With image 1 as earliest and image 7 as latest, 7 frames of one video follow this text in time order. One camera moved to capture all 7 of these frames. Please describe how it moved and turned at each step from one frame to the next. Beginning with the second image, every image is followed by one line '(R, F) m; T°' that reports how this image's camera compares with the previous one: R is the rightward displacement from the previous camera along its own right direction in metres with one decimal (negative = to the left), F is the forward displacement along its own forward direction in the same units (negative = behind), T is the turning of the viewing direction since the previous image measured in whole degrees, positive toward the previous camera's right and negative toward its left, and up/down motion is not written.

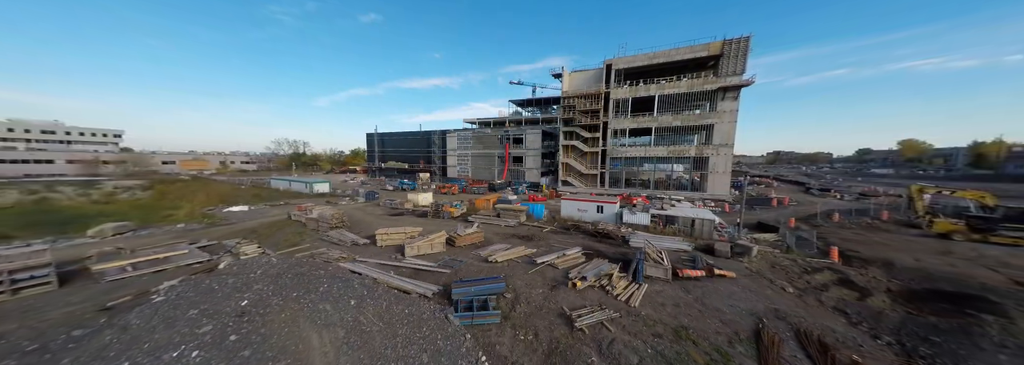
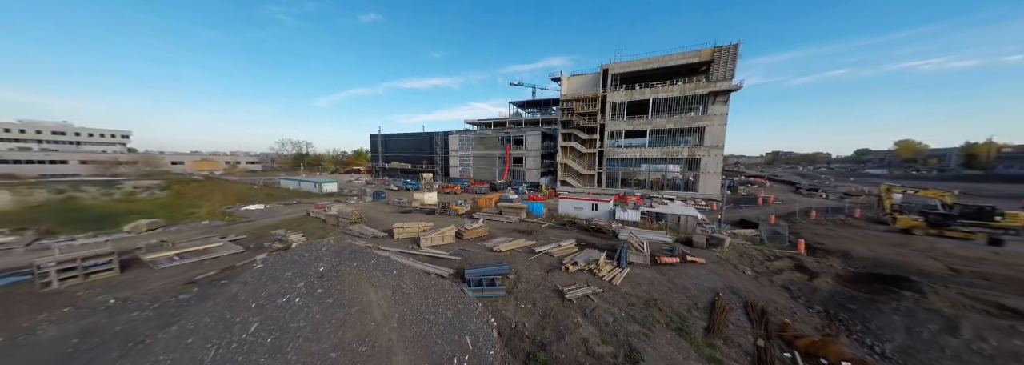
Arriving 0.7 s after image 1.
(-0.1, -1.4) m; 0°
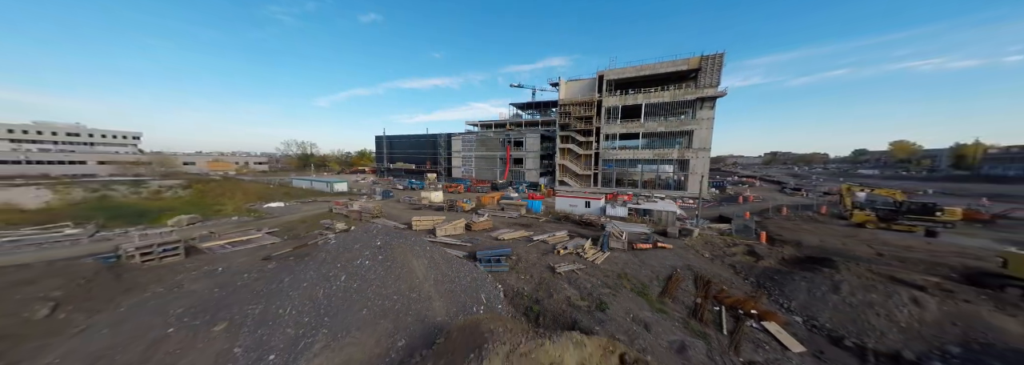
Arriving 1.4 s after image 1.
(-0.1, -2.1) m; 0°
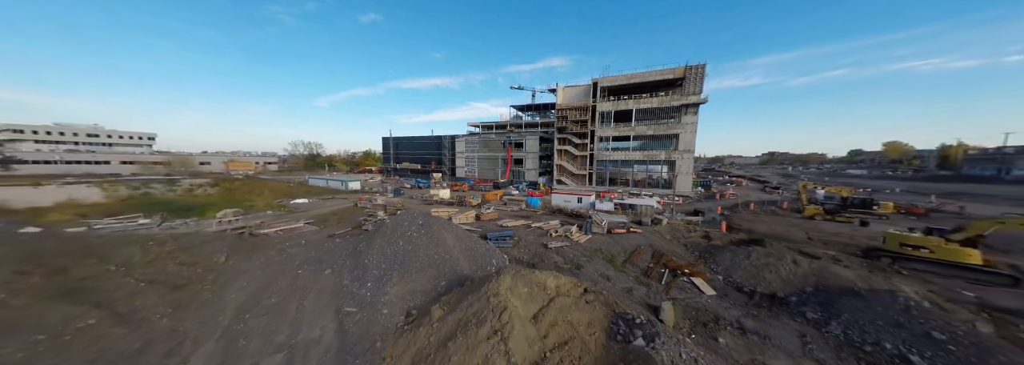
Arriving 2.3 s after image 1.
(-0.1, -3.1) m; 0°
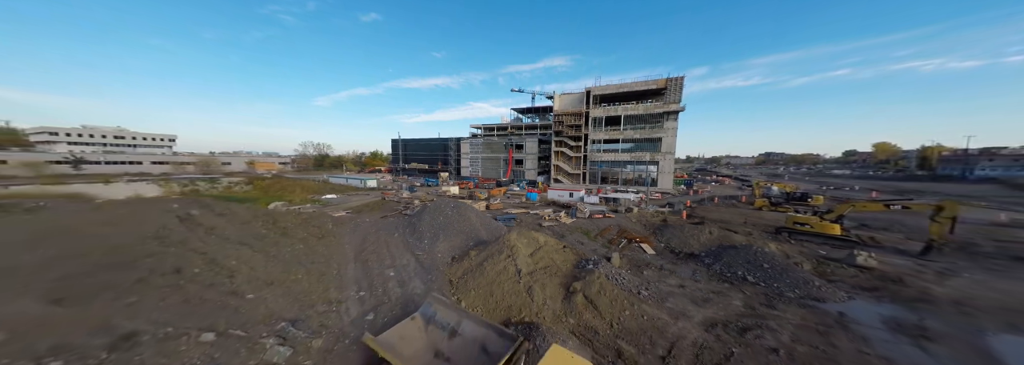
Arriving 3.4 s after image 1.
(-0.2, -4.6) m; 0°
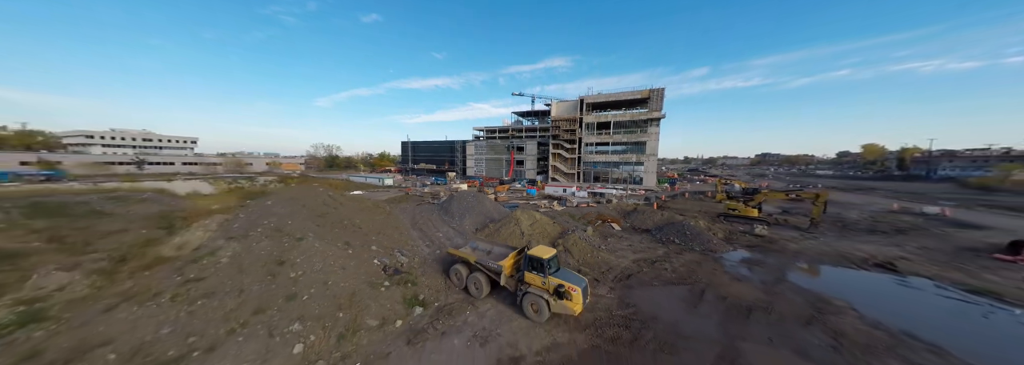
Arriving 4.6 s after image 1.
(-0.3, -5.3) m; 0°
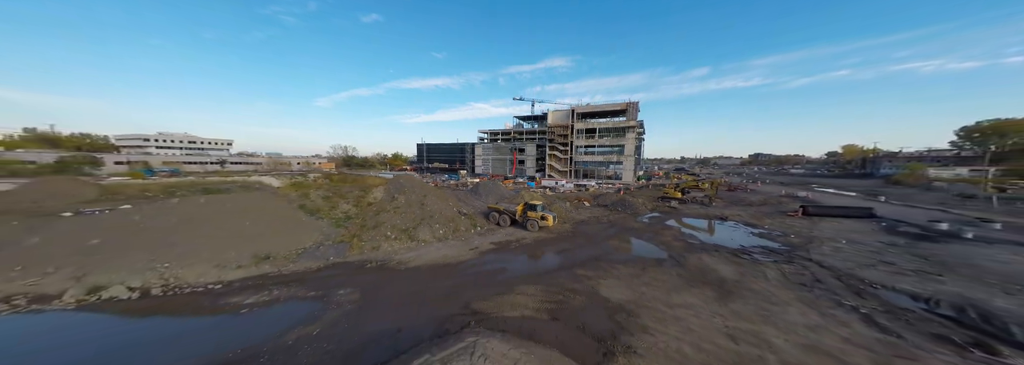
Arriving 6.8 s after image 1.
(-0.7, -10.2) m; 0°
